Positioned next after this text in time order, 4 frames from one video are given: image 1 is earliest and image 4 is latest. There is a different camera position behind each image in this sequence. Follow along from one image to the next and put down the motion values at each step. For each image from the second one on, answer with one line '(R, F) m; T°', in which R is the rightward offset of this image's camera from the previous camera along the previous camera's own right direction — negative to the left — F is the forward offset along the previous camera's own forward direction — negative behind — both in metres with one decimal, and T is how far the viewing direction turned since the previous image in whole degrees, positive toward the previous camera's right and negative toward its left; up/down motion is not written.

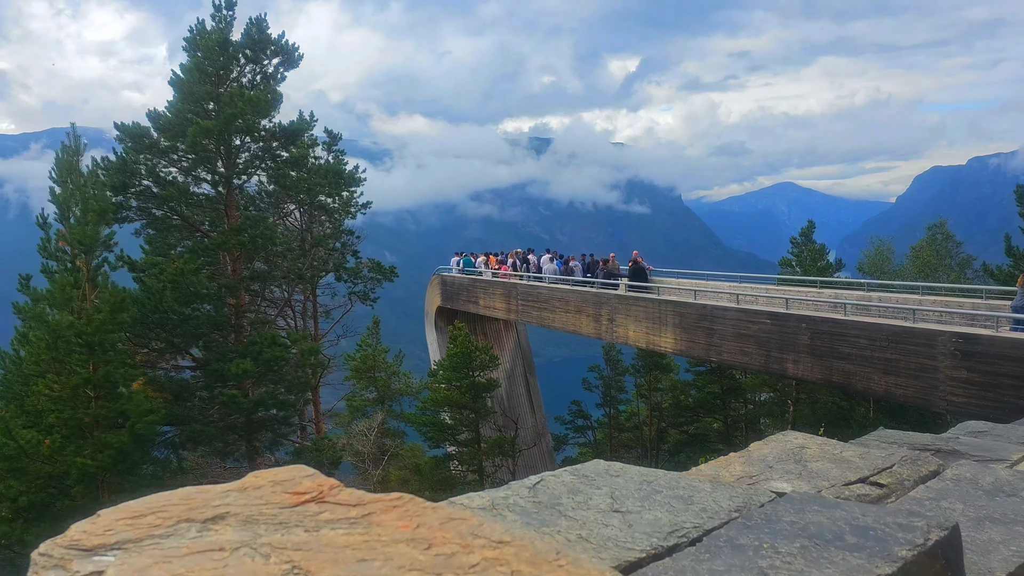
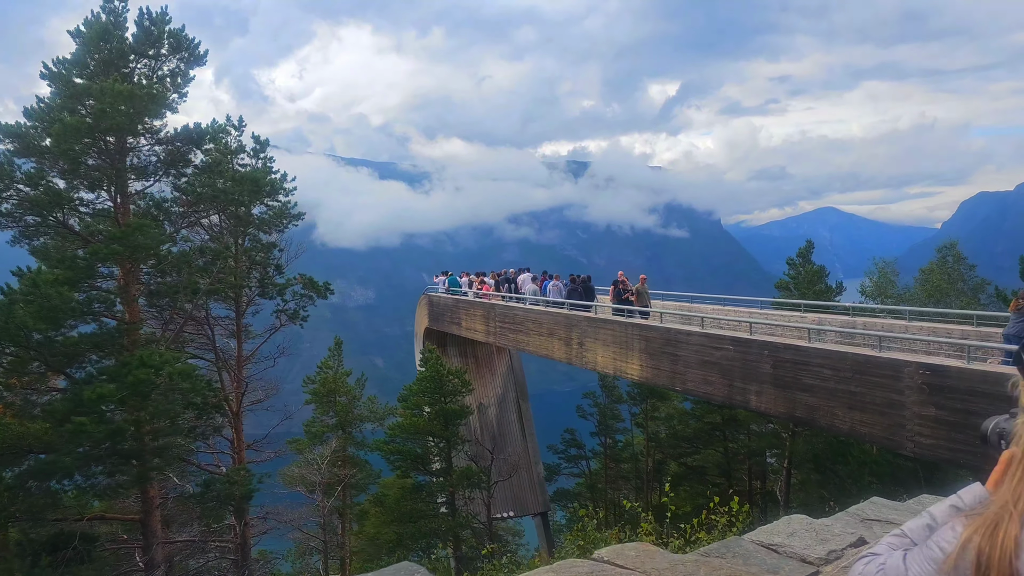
(+1.4, +1.2) m; -2°
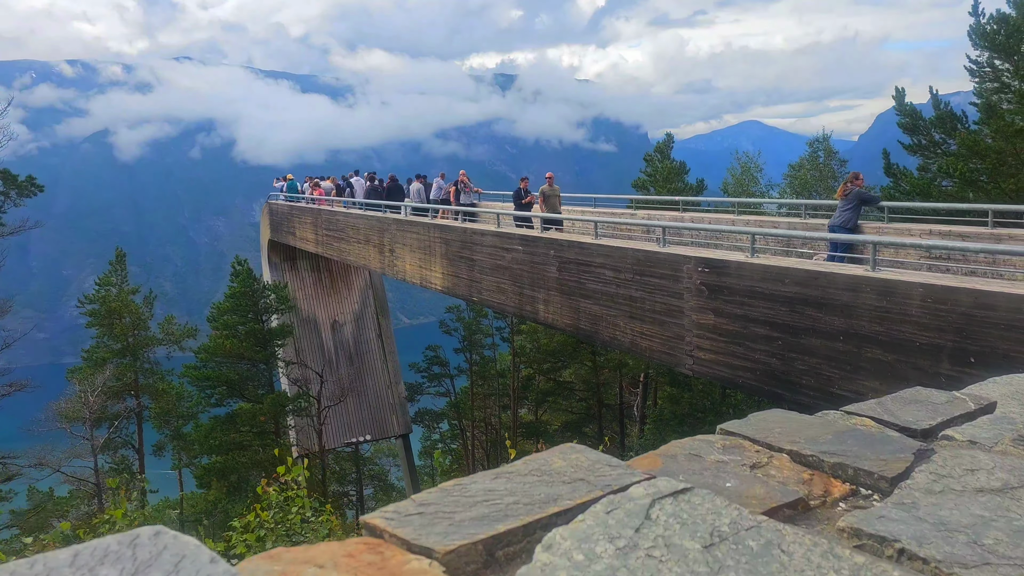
(+2.2, +2.1) m; +5°
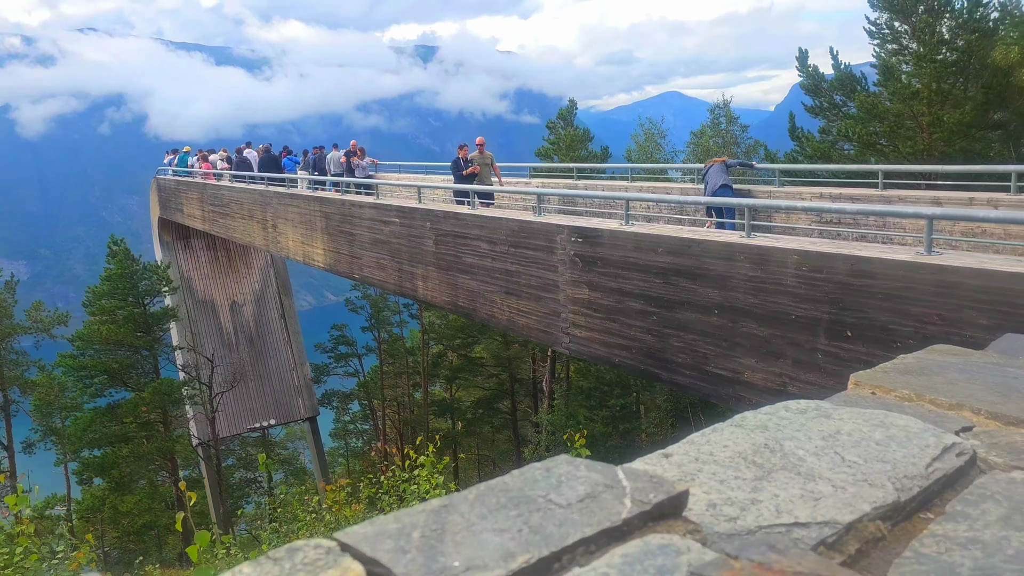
(+0.5, +0.7) m; +5°
